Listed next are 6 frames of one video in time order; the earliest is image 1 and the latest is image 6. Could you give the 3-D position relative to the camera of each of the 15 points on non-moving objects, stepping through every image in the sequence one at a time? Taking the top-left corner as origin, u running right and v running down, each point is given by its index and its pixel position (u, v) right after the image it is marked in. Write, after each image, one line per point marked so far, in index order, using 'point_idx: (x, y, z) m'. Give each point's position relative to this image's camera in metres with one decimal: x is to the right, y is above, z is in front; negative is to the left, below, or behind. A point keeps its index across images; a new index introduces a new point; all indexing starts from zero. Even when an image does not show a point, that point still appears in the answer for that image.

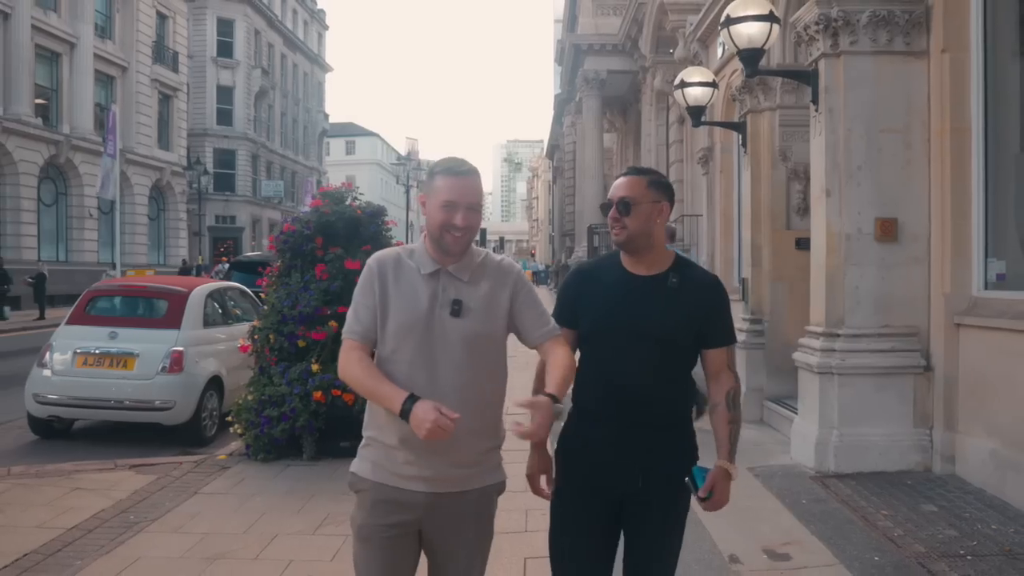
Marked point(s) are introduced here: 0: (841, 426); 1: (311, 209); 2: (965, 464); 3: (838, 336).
0: (+2.4, -1.0, +6.7) m
1: (-1.7, +0.7, +7.9) m
2: (+3.1, -1.2, +6.3) m
3: (+2.4, -0.4, +6.9) m
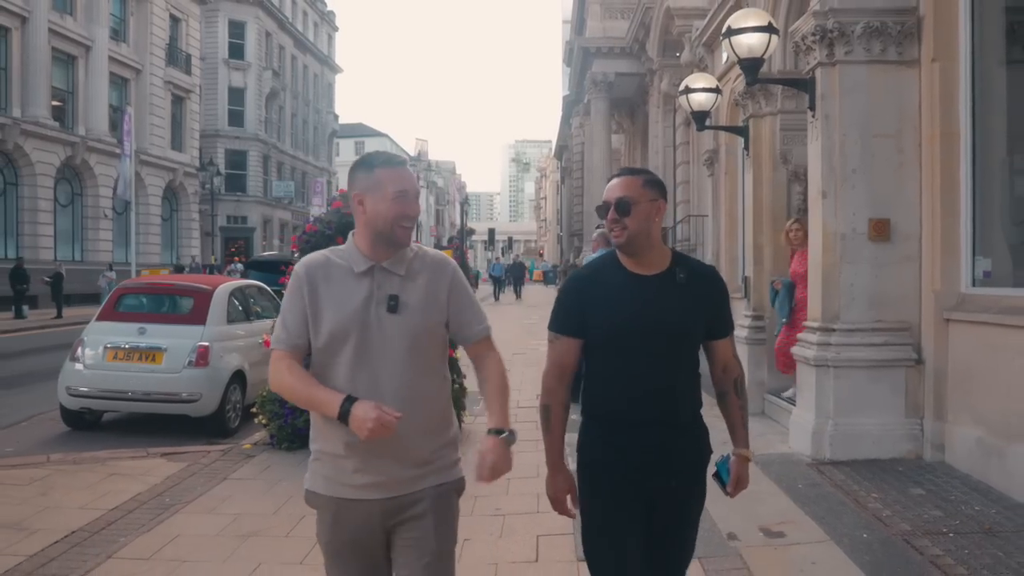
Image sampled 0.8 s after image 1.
0: (+2.5, -1.0, +7.1) m
1: (-1.6, +0.7, +8.3) m
2: (+3.2, -1.2, +6.6) m
3: (+2.5, -0.3, +7.2) m
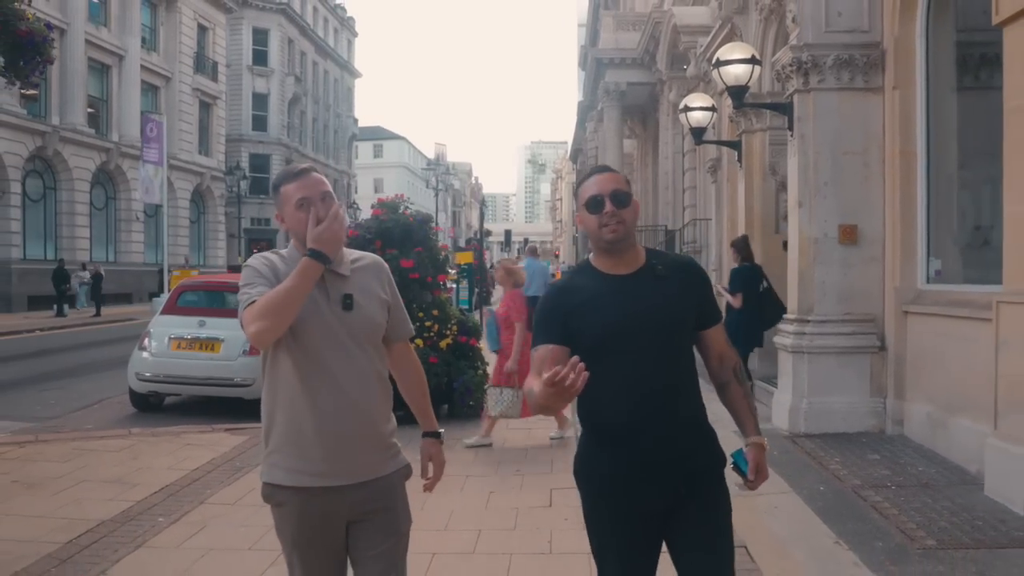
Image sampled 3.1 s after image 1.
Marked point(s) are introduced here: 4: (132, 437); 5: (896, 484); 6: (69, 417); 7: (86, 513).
0: (+2.7, -1.0, +8.2) m
1: (-1.5, +0.7, +9.5) m
2: (+3.4, -1.2, +7.7) m
3: (+2.7, -0.3, +8.3) m
4: (-3.6, -1.4, +8.8) m
5: (+2.7, -1.4, +6.4) m
6: (-5.1, -1.5, +10.6) m
7: (-2.9, -1.5, +6.3) m
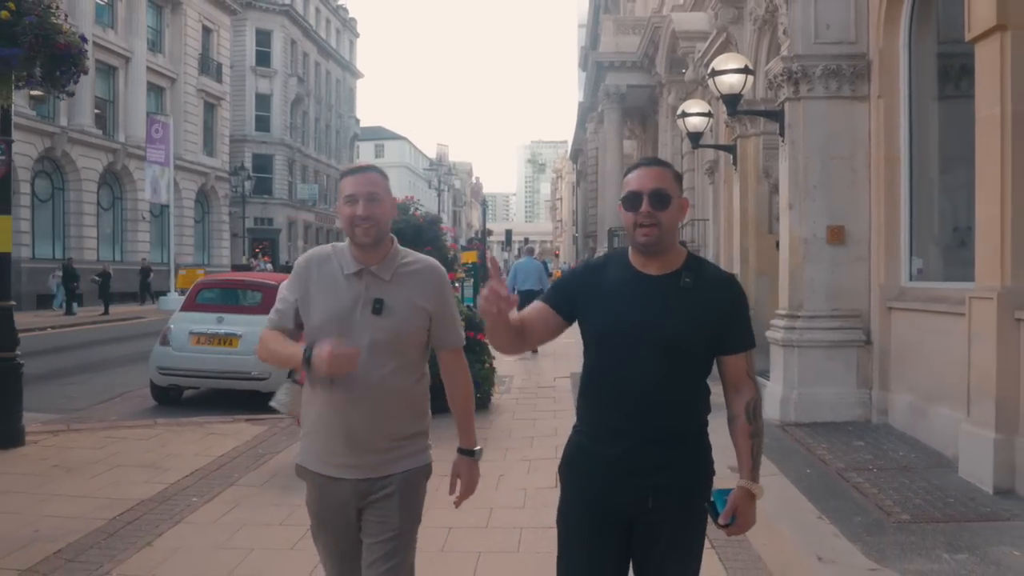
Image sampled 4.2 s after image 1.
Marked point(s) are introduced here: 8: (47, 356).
0: (+2.7, -0.9, +8.7) m
1: (-1.4, +0.8, +10.0) m
2: (+3.4, -1.1, +8.2) m
3: (+2.8, -0.3, +8.8) m
4: (-3.6, -1.4, +9.2) m
5: (+2.8, -1.4, +6.9) m
6: (-5.0, -1.5, +11.0) m
7: (-2.9, -1.5, +6.8) m
8: (-9.7, -1.4, +19.0) m
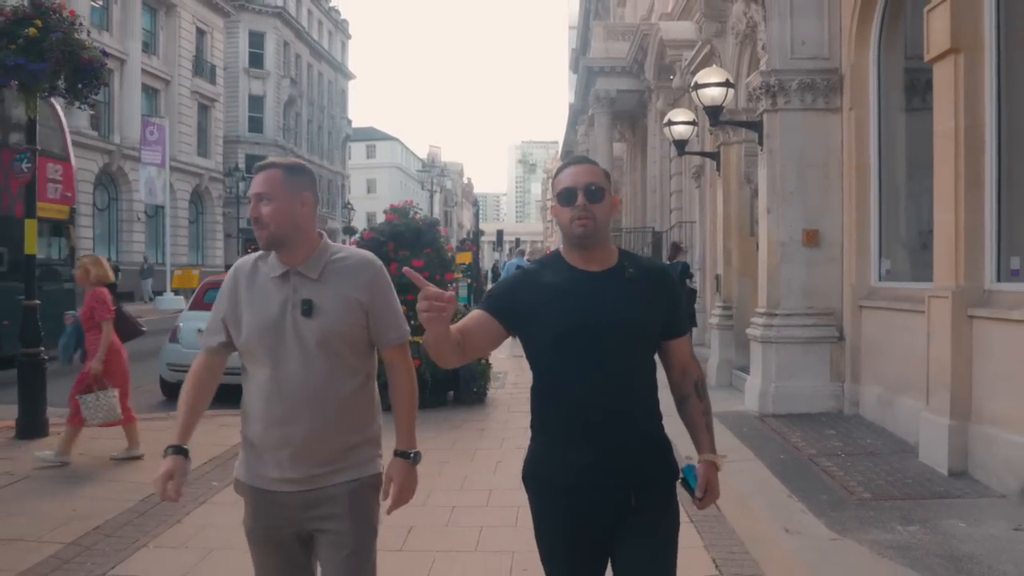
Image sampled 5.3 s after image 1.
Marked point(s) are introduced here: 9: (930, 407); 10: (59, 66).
0: (+2.7, -0.9, +9.3) m
1: (-1.4, +0.8, +10.5) m
2: (+3.4, -1.1, +8.8) m
3: (+2.7, -0.3, +9.4) m
4: (-3.6, -1.4, +9.8) m
5: (+2.7, -1.3, +7.5) m
6: (-5.1, -1.5, +11.5) m
7: (-2.9, -1.5, +7.3) m
8: (-9.8, -1.4, +19.4) m
9: (+3.2, -0.9, +7.1) m
10: (-4.1, +2.0, +8.2) m
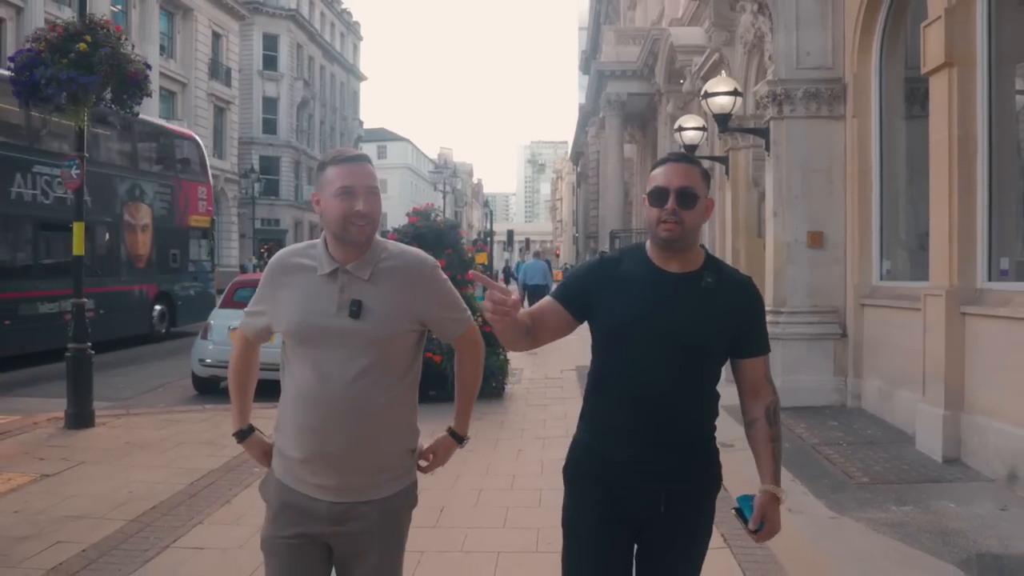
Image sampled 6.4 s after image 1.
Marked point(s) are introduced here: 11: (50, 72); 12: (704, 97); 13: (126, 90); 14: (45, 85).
0: (+2.9, -0.9, +9.7) m
1: (-1.2, +0.8, +11.0) m
2: (+3.6, -1.1, +9.3) m
3: (+2.9, -0.3, +9.9) m
4: (-3.4, -1.4, +10.3) m
5: (+2.9, -1.3, +8.0) m
6: (-4.9, -1.5, +12.1) m
7: (-2.7, -1.5, +7.8) m
8: (-9.5, -1.4, +20.0) m
9: (+3.4, -0.9, +7.5) m
10: (-3.9, +2.0, +8.8) m
11: (-4.3, +2.0, +8.5) m
12: (+2.2, +2.2, +10.3) m
13: (-3.8, +2.0, +9.1) m
14: (-4.4, +1.9, +8.6) m
